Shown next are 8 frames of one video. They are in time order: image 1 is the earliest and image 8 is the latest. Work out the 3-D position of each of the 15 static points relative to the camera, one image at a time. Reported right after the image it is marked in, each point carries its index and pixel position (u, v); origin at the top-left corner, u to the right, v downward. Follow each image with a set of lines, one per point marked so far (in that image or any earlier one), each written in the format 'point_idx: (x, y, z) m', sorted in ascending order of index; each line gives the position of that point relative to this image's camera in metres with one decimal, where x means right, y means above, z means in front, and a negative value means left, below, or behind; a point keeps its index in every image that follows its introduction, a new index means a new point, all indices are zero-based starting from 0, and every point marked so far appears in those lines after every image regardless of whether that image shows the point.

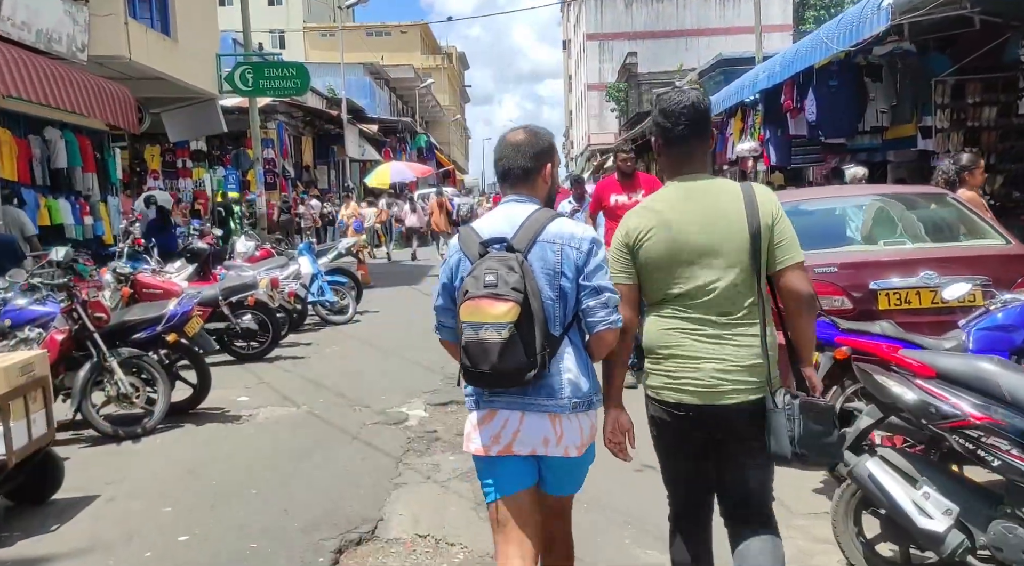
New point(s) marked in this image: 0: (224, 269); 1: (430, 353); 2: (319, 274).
0: (-3.3, +0.1, +11.5) m
1: (-0.8, -0.7, +9.4) m
2: (-2.3, +0.1, +12.2) m
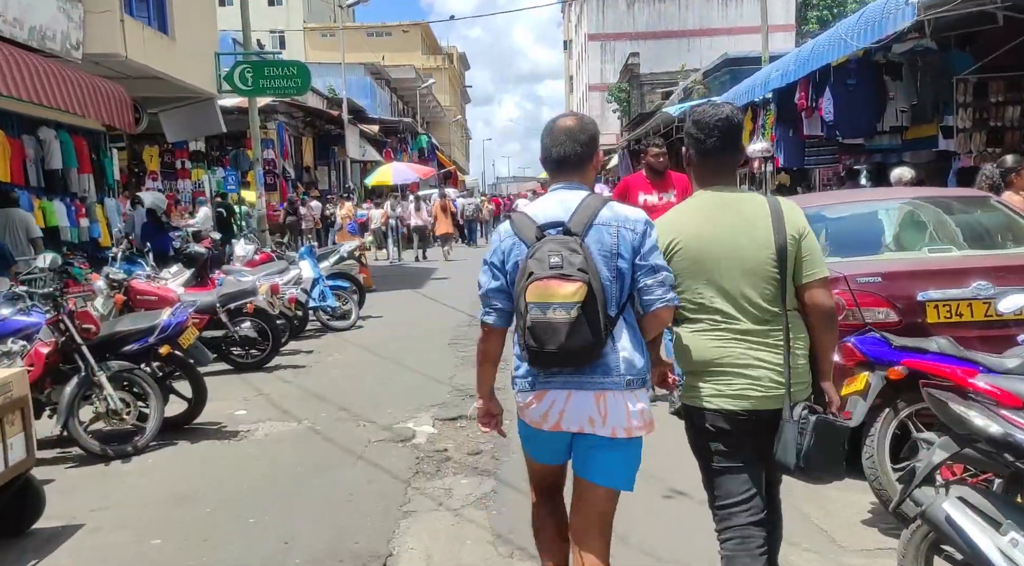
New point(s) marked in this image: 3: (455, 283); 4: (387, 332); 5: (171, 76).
0: (-3.2, +0.1, +11.1) m
1: (-0.7, -0.7, +9.0) m
2: (-2.2, +0.1, +11.8) m
3: (-1.0, 0.0, +17.3) m
4: (-1.4, -0.6, +11.7) m
5: (-5.6, +3.4, +16.4) m
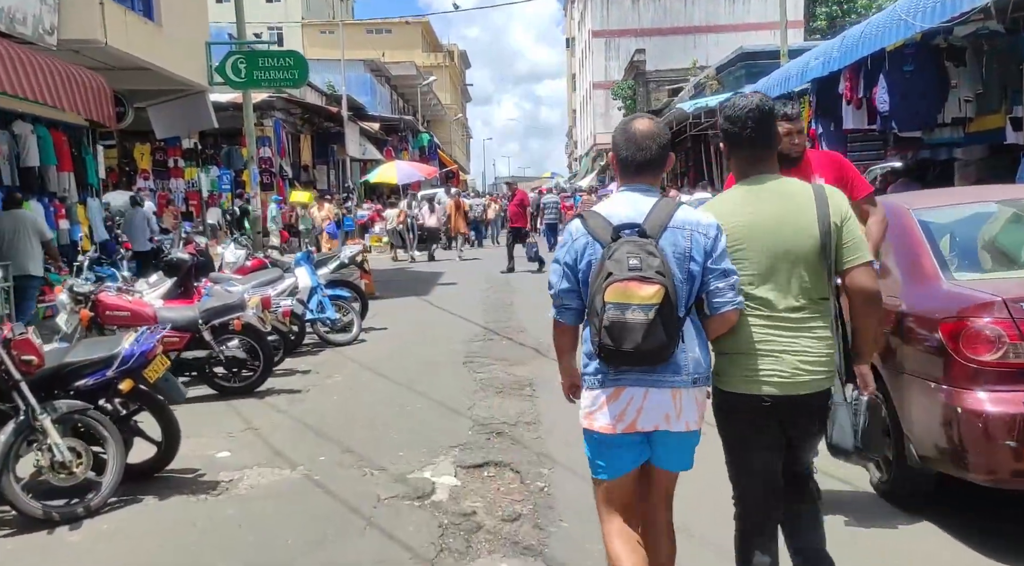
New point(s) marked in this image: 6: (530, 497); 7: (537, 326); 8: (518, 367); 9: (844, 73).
0: (-3.0, 0.0, +10.0) m
1: (-0.5, -0.8, +7.8) m
2: (-2.0, 0.0, +10.6) m
3: (-0.8, -0.1, +16.2) m
4: (-1.2, -0.7, +10.5) m
5: (-5.4, +3.3, +15.3) m
6: (+0.1, -1.1, +4.9) m
7: (+0.3, -0.5, +11.6) m
8: (0.0, -0.7, +8.9) m
9: (+3.9, +2.5, +11.8) m
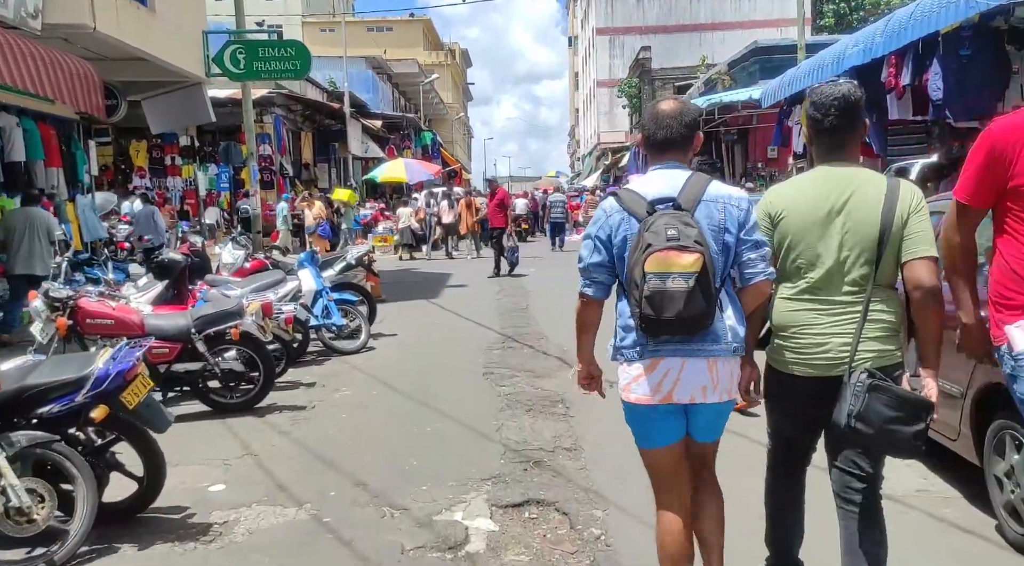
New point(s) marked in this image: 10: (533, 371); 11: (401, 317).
0: (-2.8, 0.0, +9.1) m
1: (-0.3, -0.8, +7.0) m
2: (-1.8, -0.1, +9.8) m
3: (-0.6, -0.1, +15.3) m
4: (-1.0, -0.7, +9.7) m
5: (-5.2, +3.3, +14.4) m
6: (+0.3, -1.1, +4.1) m
7: (+0.5, -0.5, +10.8) m
8: (+0.3, -0.8, +8.1) m
9: (+4.1, +2.5, +11.0) m
10: (+0.2, -0.7, +8.4) m
11: (-1.4, -0.4, +12.7) m
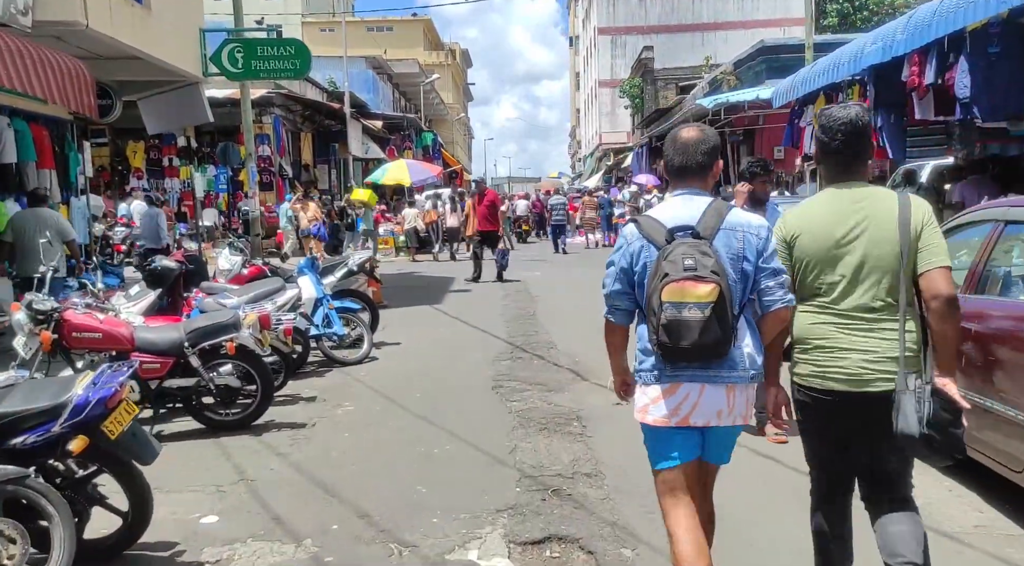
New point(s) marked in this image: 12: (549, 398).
0: (-2.7, -0.1, +8.7) m
1: (-0.2, -0.9, +6.6) m
2: (-1.8, -0.1, +9.4) m
3: (-0.5, -0.2, +14.9) m
4: (-1.0, -0.8, +9.3) m
5: (-5.2, +3.2, +14.0) m
6: (+0.4, -1.2, +3.7) m
7: (+0.6, -0.6, +10.4) m
8: (+0.3, -0.8, +7.7) m
9: (+4.2, +2.4, +10.6) m
10: (+0.3, -0.8, +8.0) m
11: (-1.3, -0.5, +12.3) m
12: (+0.3, -0.9, +7.5) m
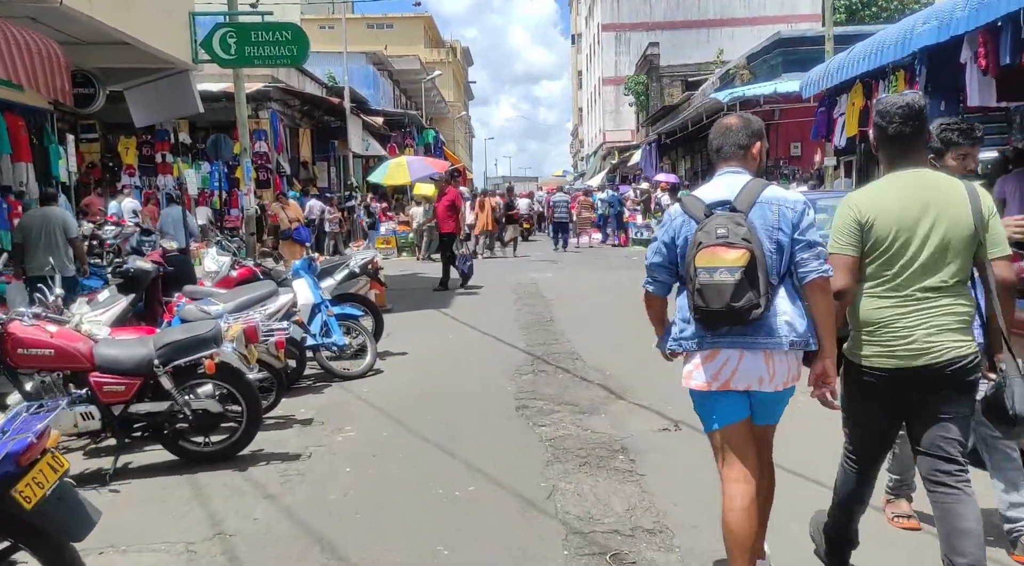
0: (-2.5, -0.1, +7.7) m
1: (0.0, -1.0, +5.5) m
2: (-1.6, -0.2, +8.3) m
3: (-0.3, -0.2, +13.9) m
4: (-0.8, -0.8, +8.2) m
5: (-5.0, +3.2, +13.0) m
6: (+0.6, -1.2, +2.6) m
7: (+0.8, -0.6, +9.3) m
8: (+0.5, -0.9, +6.6) m
9: (+4.4, +2.4, +9.6) m
10: (+0.4, -0.8, +7.0) m
11: (-1.2, -0.5, +11.2) m
12: (+0.5, -0.9, +6.4) m
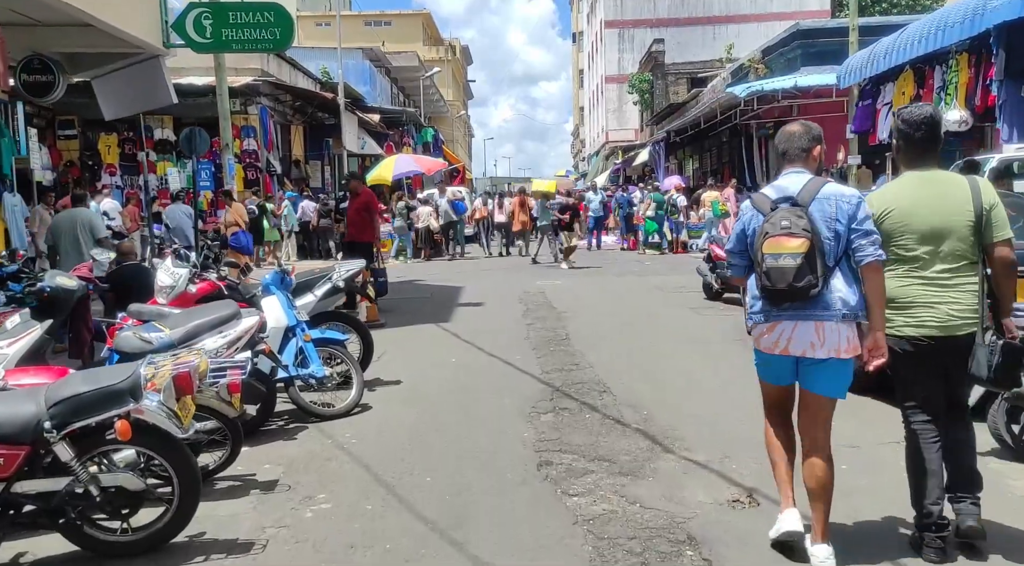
0: (-2.4, -0.3, +6.2) m
1: (+0.1, -1.1, +4.0) m
2: (-1.5, -0.3, +6.8) m
3: (-0.2, -0.4, +12.4) m
4: (-0.7, -0.9, +6.7) m
5: (-4.9, +3.1, +11.5) m
6: (+0.7, -1.3, +1.2) m
7: (+0.9, -0.8, +7.8) m
8: (+0.6, -1.0, +5.1) m
9: (+4.5, +2.2, +8.1) m
10: (+0.6, -1.0, +5.5) m
11: (-1.0, -0.7, +9.7) m
12: (+0.6, -1.0, +5.0) m
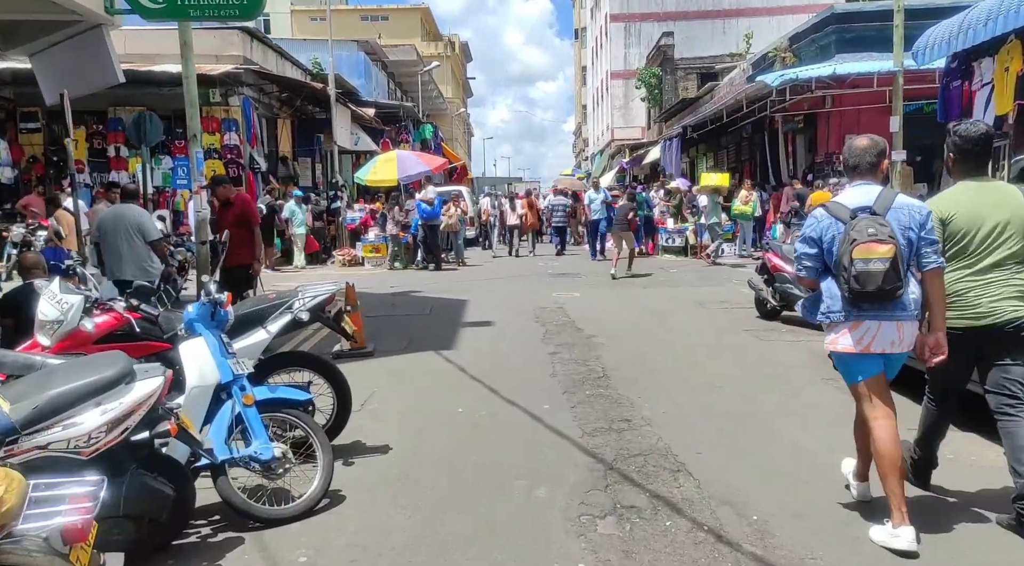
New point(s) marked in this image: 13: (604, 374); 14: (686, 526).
0: (-2.2, -0.4, +3.9) m
1: (+0.3, -1.2, +1.8) m
2: (-1.3, -0.5, +4.6) m
3: (0.0, -0.5, +10.1) m
4: (-0.5, -1.1, +4.5) m
5: (-4.7, +2.9, +9.2) m
6: (+0.9, -1.5, -1.1) m
7: (+1.1, -0.9, +5.6) m
8: (+0.8, -1.2, +2.9) m
9: (+4.7, +2.1, +5.8) m
10: (+0.7, -1.1, +3.2) m
11: (-0.9, -0.8, +7.5) m
12: (+0.8, -1.2, +2.7) m
13: (+0.7, -0.7, +8.0) m
14: (+0.8, -1.0, +4.3) m
